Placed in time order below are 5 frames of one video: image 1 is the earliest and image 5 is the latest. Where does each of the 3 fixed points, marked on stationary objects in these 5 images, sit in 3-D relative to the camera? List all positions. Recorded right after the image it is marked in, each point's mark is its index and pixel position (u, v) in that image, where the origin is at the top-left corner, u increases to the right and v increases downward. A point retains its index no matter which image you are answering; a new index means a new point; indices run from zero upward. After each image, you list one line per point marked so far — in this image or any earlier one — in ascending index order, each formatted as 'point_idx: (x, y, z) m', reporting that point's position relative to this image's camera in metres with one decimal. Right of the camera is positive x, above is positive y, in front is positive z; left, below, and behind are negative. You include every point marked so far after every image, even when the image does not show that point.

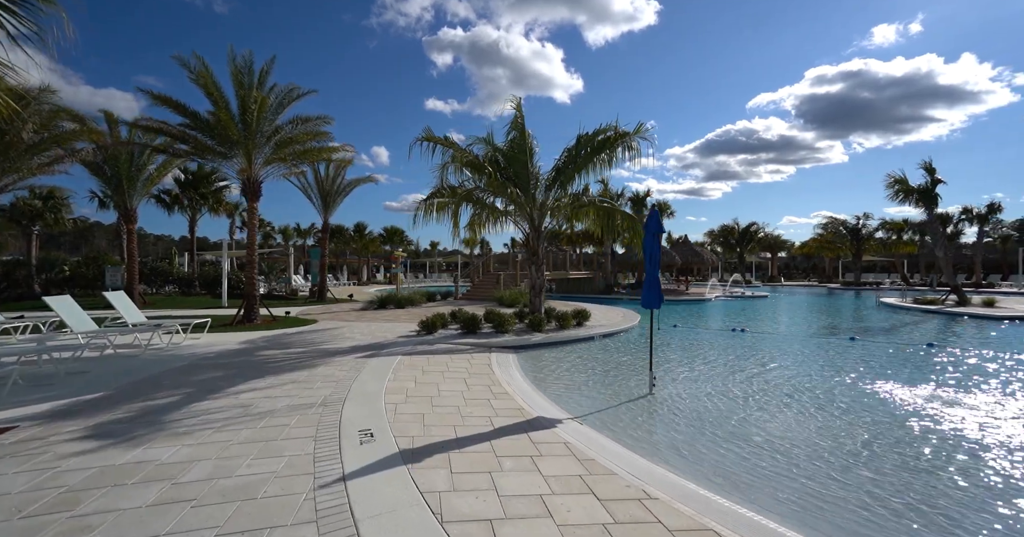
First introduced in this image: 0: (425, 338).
0: (-1.7, -1.4, +9.2) m
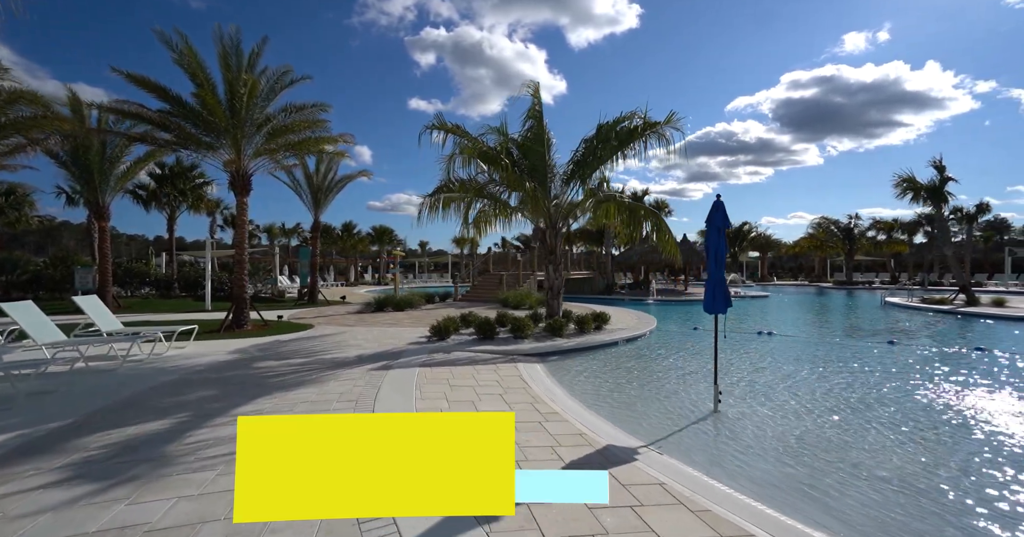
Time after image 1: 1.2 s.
0: (-1.3, -1.4, +8.4) m
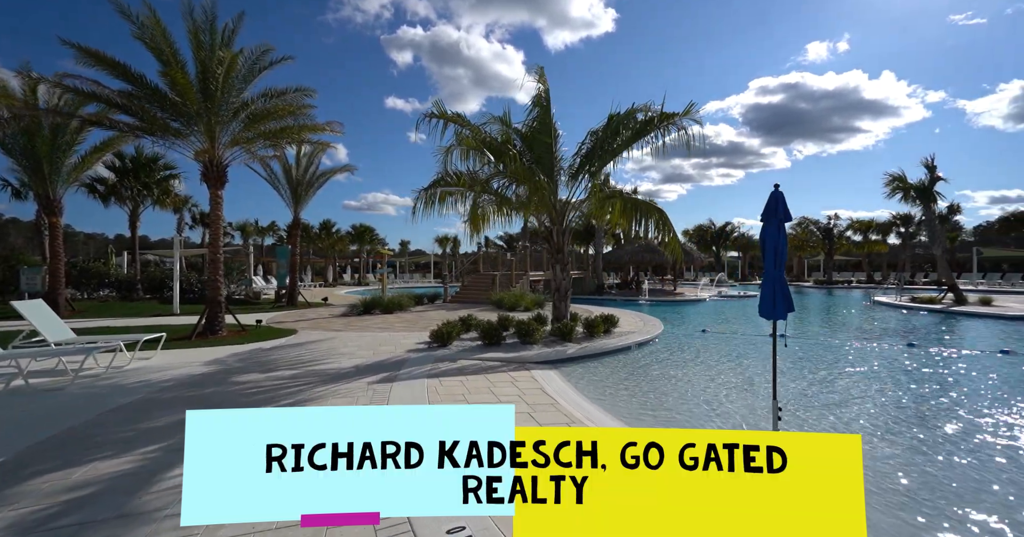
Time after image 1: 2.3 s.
0: (-1.2, -1.4, +7.6) m
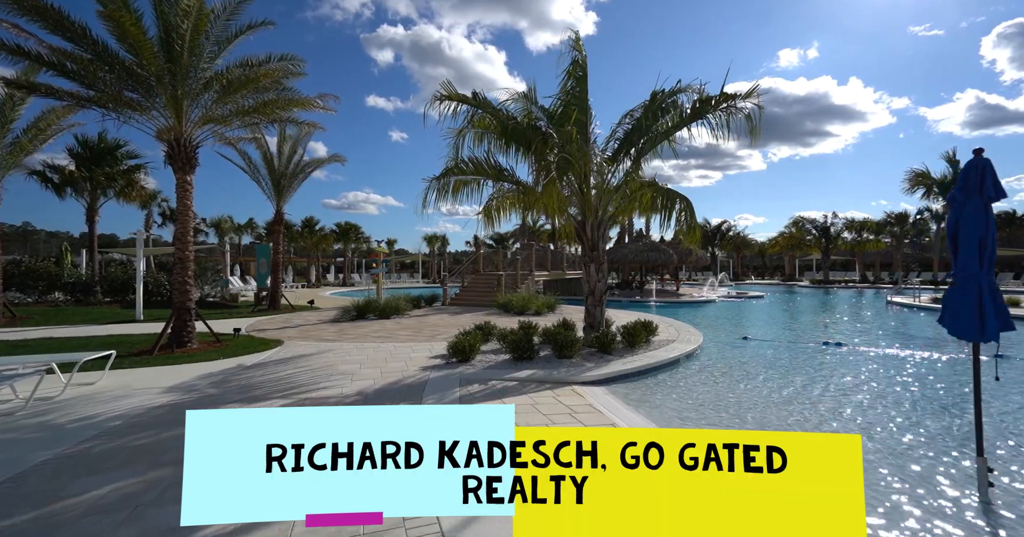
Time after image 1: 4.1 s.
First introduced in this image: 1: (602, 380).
0: (-0.6, -1.3, +6.3) m
1: (+1.2, -1.5, +6.4) m
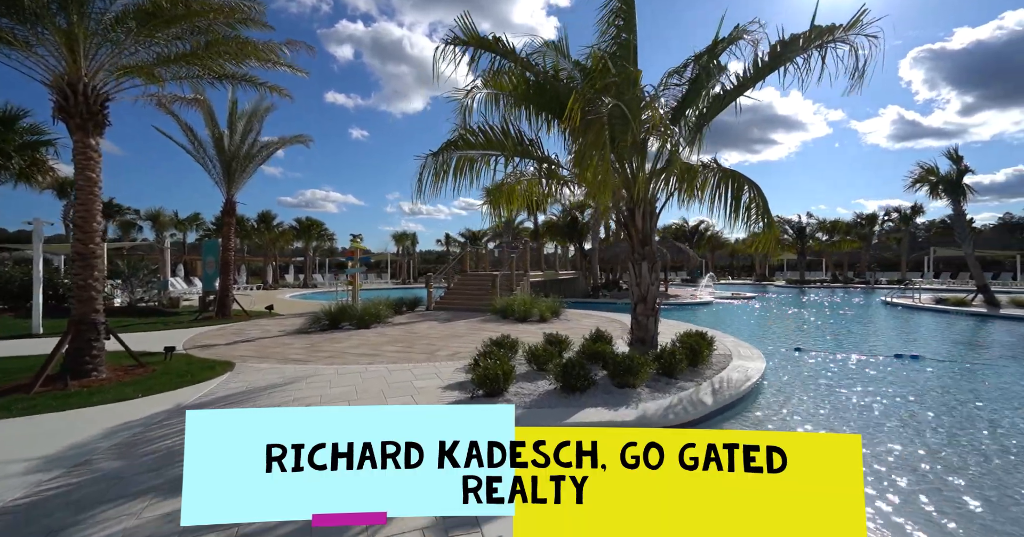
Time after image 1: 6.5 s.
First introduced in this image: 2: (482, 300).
0: (-0.1, -1.3, +4.4) m
1: (+1.7, -1.5, +4.7) m
2: (-1.0, -0.9, +13.3) m
